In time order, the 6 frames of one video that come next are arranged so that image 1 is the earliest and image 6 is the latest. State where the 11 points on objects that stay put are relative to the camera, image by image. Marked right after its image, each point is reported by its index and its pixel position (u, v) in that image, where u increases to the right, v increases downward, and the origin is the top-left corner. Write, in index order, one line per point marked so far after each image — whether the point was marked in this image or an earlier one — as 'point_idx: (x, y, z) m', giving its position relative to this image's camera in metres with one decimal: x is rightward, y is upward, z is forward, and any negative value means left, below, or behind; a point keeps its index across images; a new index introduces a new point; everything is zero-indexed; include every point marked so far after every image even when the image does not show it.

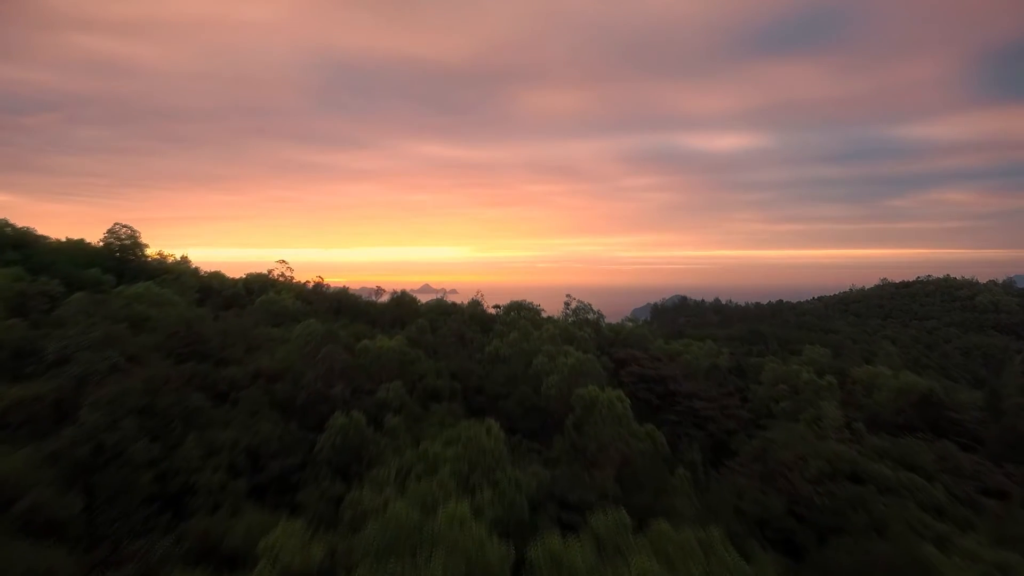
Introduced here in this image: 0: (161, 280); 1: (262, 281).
0: (-9.2, +0.2, +9.2) m
1: (-8.5, +0.2, +11.8) m
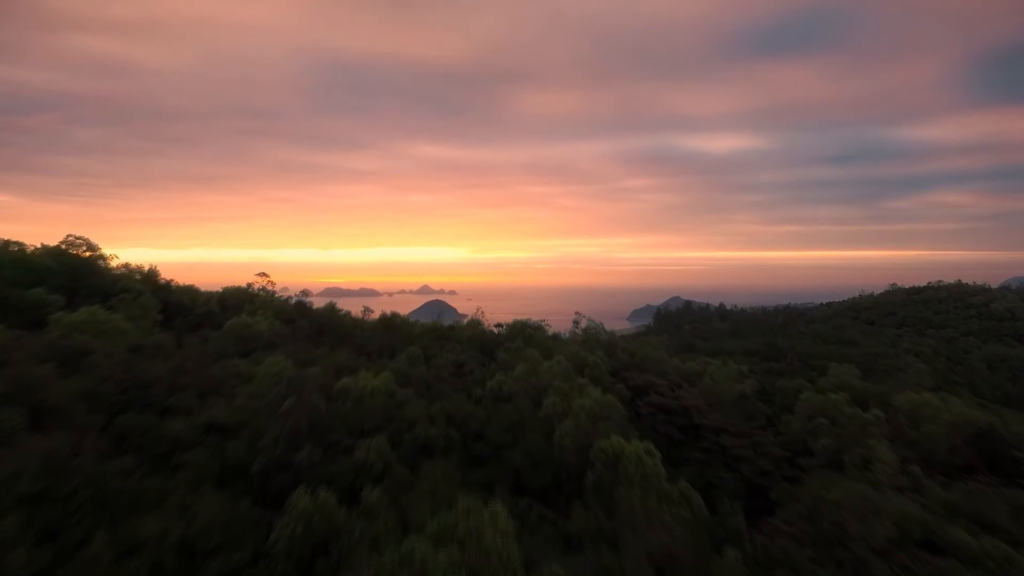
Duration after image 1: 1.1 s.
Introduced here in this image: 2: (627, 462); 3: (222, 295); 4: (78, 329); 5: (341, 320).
0: (-9.1, -0.3, +8.1) m
1: (-8.4, -0.3, +10.7) m
2: (+1.7, -2.6, +5.2) m
3: (-8.9, -0.2, +10.8) m
4: (-7.9, -0.7, +6.4) m
5: (-4.7, -0.9, +9.6) m
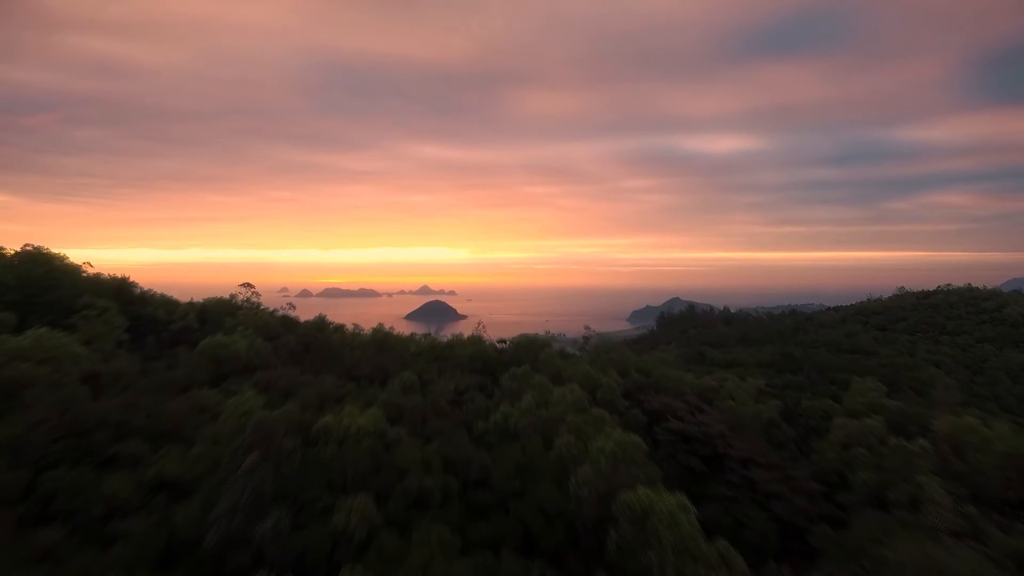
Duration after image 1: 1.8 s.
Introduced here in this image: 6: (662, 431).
0: (-9.0, -0.6, +7.3) m
1: (-8.2, -0.6, +9.9) m
2: (+1.8, -2.9, +4.4) m
3: (-8.8, -0.6, +10.0) m
4: (-7.8, -1.1, +5.6) m
5: (-4.6, -1.2, +8.7) m
6: (+3.4, -3.3, +8.0) m
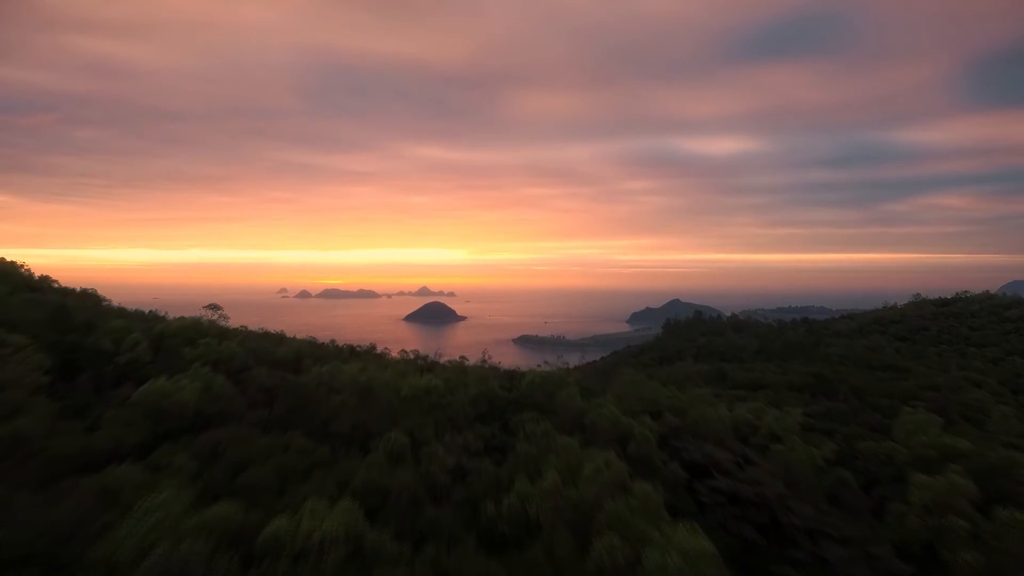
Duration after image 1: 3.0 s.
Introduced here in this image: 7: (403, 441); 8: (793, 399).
0: (-8.7, -1.2, +5.8) m
1: (-8.0, -1.2, +8.4) m
2: (+2.1, -3.5, +3.0) m
3: (-8.6, -1.1, +8.5) m
4: (-7.6, -1.6, +4.1) m
5: (-4.3, -1.8, +7.3) m
6: (+3.7, -3.8, +6.6) m
7: (-1.6, -2.2, +5.2) m
8: (+10.2, -4.0, +12.7) m
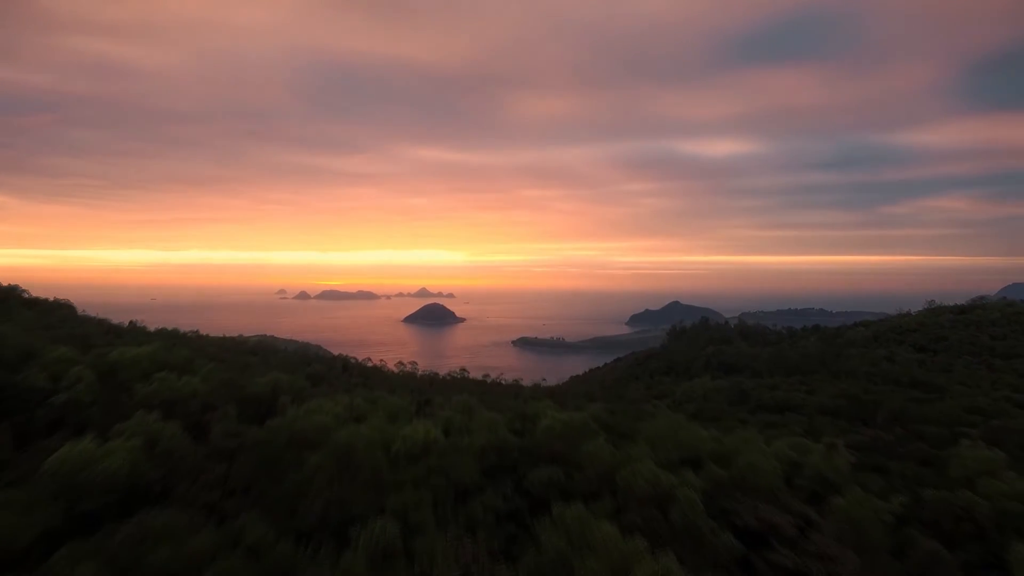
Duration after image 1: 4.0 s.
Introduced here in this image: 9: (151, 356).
0: (-8.5, -1.6, +4.5) m
1: (-7.7, -1.7, +7.2) m
2: (+2.4, -4.0, +1.8) m
3: (-8.3, -1.6, +7.3) m
4: (-7.3, -2.1, +2.9) m
5: (-4.1, -2.3, +6.1) m
6: (+3.9, -4.3, +5.3) m
7: (-1.4, -2.7, +4.0) m
8: (+10.5, -4.5, +11.5) m
9: (-8.0, -1.5, +7.8) m
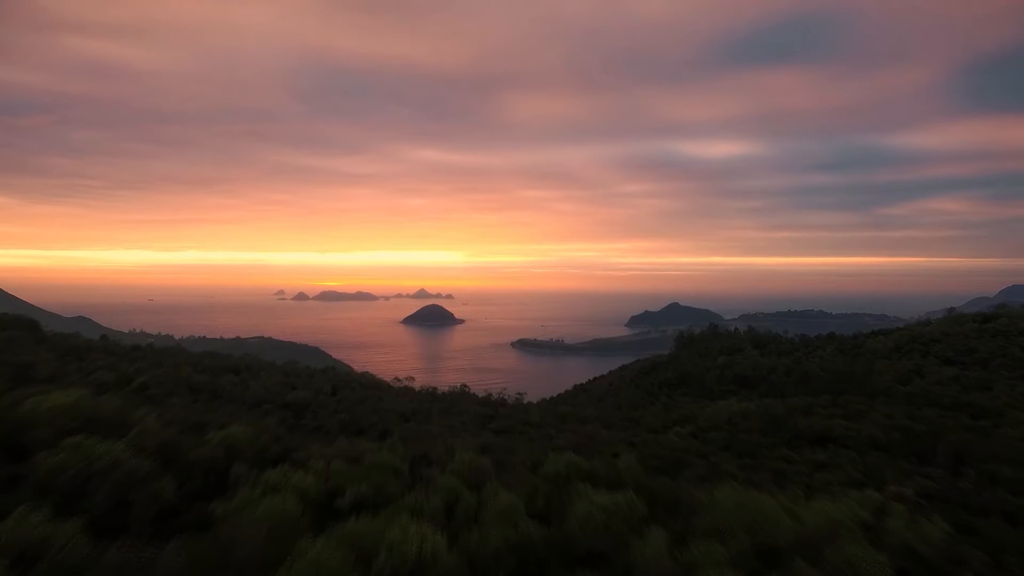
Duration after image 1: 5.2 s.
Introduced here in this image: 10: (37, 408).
0: (-8.1, -2.2, +2.9) m
1: (-7.4, -2.2, +5.6) m
2: (+2.7, -4.5, +0.2) m
3: (-8.0, -2.2, +5.6) m
4: (-7.0, -2.6, +1.2) m
5: (-3.7, -2.8, +4.4) m
6: (+4.3, -4.9, +3.7) m
7: (-1.0, -3.3, +2.4) m
8: (+10.8, -5.1, +10.0) m
9: (-7.7, -2.1, +6.2) m
10: (-8.2, -2.0, +6.0) m
